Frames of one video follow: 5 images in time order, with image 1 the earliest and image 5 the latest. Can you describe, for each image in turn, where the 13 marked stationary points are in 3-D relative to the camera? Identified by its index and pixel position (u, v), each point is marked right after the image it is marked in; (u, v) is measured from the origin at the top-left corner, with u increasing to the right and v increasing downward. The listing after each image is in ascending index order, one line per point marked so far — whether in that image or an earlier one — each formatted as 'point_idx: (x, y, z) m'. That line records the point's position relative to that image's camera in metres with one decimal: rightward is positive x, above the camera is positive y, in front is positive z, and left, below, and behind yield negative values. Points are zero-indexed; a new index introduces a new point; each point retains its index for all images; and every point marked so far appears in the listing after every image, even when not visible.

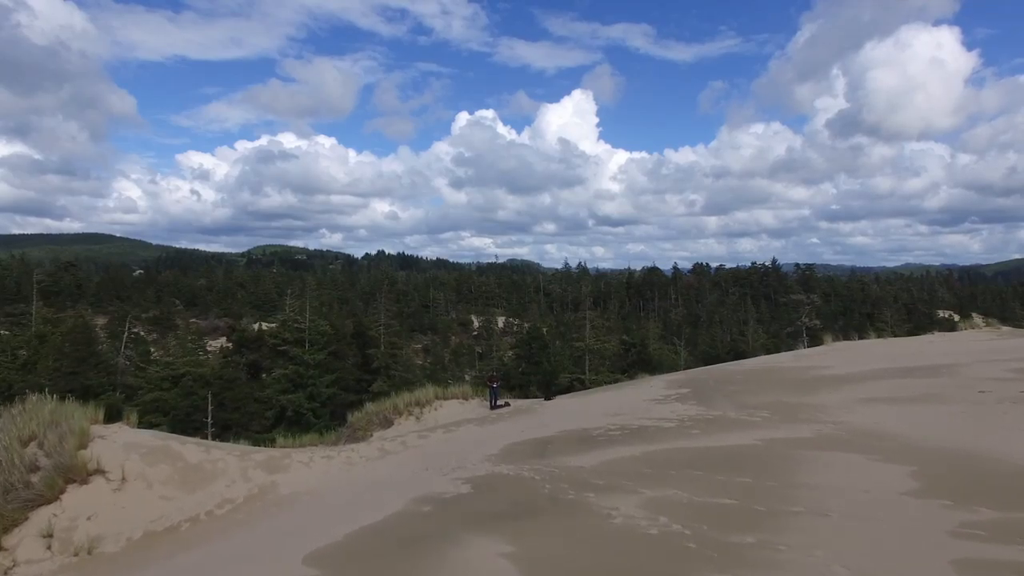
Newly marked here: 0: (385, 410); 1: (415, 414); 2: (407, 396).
0: (-3.4, -3.2, +16.4) m
1: (-2.6, -3.4, +16.2) m
2: (-2.9, -3.0, +17.0) m
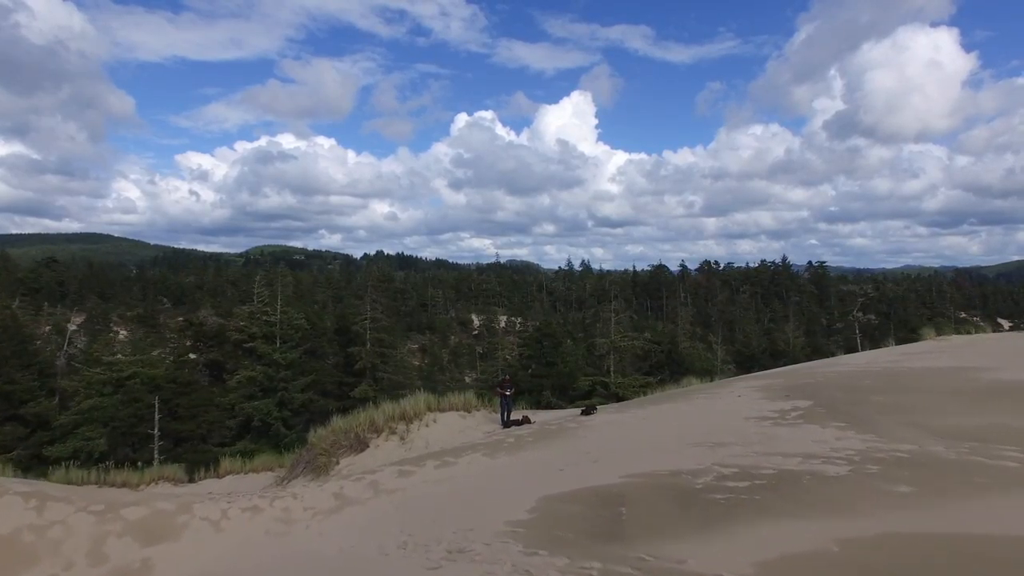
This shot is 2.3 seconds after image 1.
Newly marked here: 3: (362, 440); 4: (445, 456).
0: (-3.0, -2.7, +12.1) m
1: (-2.2, -2.8, +11.9) m
2: (-2.5, -2.4, +12.7) m
3: (-2.8, -2.9, +11.6) m
4: (-1.0, -2.5, +9.2) m
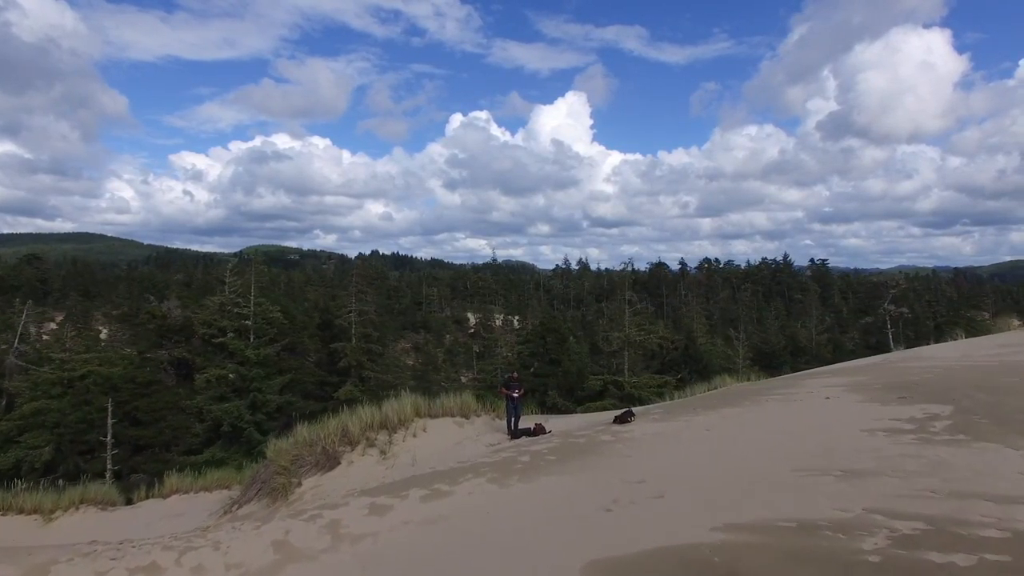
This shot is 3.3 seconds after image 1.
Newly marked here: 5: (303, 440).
0: (-2.9, -2.3, +9.6) m
1: (-2.0, -2.4, +9.5) m
2: (-2.4, -2.0, +10.3) m
3: (-2.7, -2.5, +9.1) m
4: (-0.8, -2.1, +6.7) m
5: (-3.3, -2.4, +9.6) m
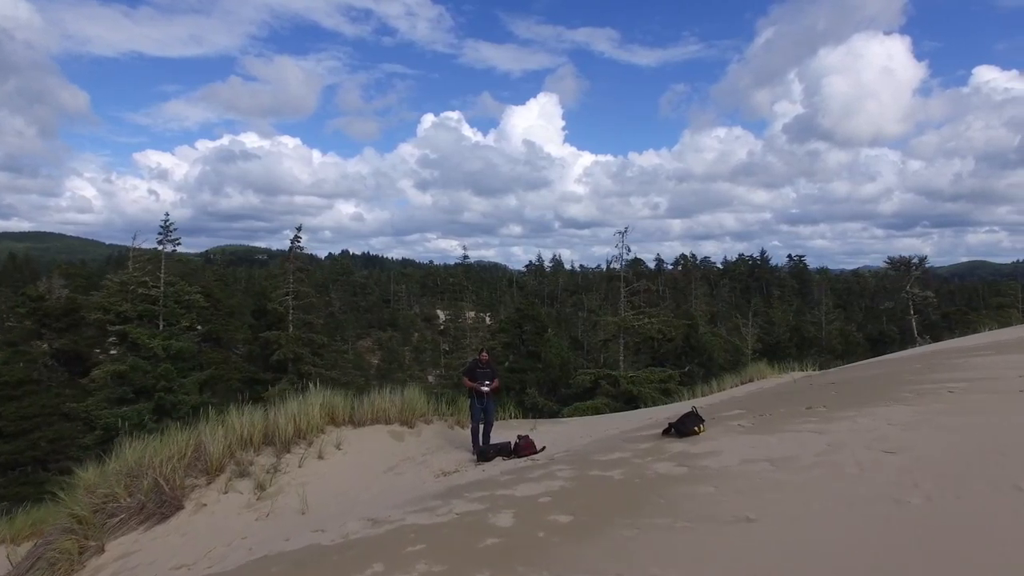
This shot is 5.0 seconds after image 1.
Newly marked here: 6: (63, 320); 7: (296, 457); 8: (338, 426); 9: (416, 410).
0: (-3.2, -1.6, +5.7) m
1: (-2.3, -1.7, +5.6) m
2: (-2.7, -1.3, +6.4) m
3: (-2.9, -1.8, +5.3) m
4: (-1.0, -1.4, +2.9) m
5: (-3.6, -1.6, +5.7) m
6: (-13.3, -1.0, +18.5) m
7: (-2.1, -1.6, +6.0) m
8: (-1.9, -1.5, +6.8) m
9: (-1.1, -1.5, +7.4) m
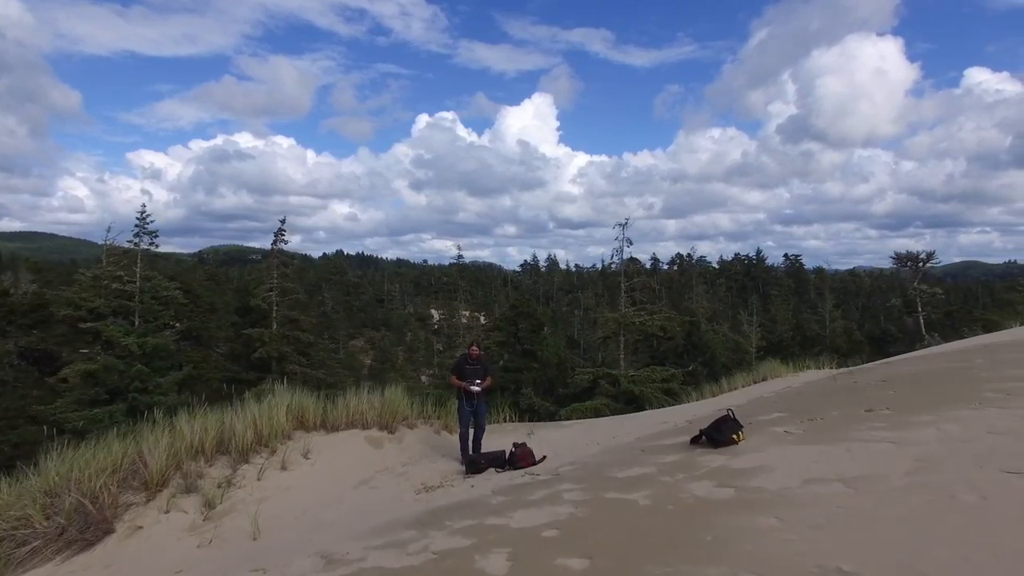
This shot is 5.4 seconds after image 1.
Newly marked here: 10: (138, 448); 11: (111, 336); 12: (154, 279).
0: (-3.2, -1.4, +4.8) m
1: (-2.4, -1.6, +4.8) m
2: (-2.8, -1.2, +5.5) m
3: (-3.0, -1.6, +4.4) m
4: (-1.0, -1.3, +2.1) m
5: (-3.6, -1.5, +4.9) m
6: (-13.4, -0.9, +17.5) m
7: (-2.2, -1.5, +5.2) m
8: (-2.0, -1.4, +5.9) m
9: (-1.2, -1.3, +6.5) m
10: (-3.1, -1.3, +5.1) m
11: (-10.2, -1.3, +15.6) m
12: (-9.9, +0.2, +17.0) m
